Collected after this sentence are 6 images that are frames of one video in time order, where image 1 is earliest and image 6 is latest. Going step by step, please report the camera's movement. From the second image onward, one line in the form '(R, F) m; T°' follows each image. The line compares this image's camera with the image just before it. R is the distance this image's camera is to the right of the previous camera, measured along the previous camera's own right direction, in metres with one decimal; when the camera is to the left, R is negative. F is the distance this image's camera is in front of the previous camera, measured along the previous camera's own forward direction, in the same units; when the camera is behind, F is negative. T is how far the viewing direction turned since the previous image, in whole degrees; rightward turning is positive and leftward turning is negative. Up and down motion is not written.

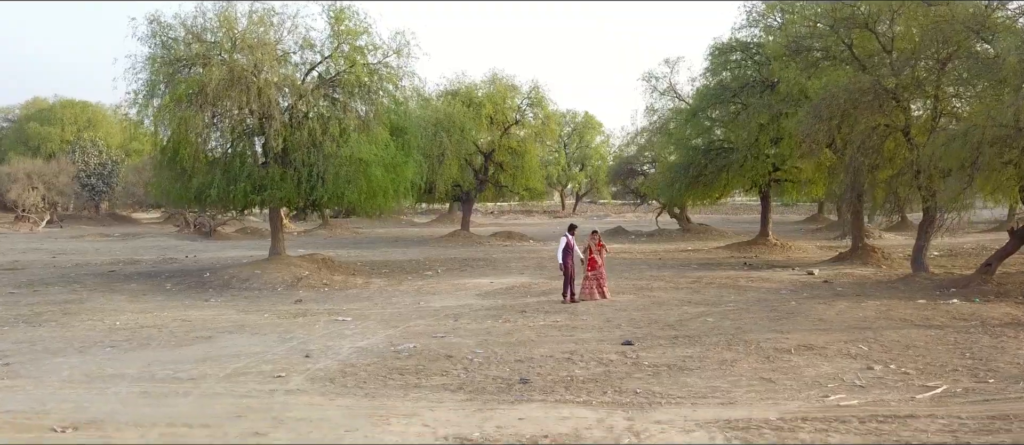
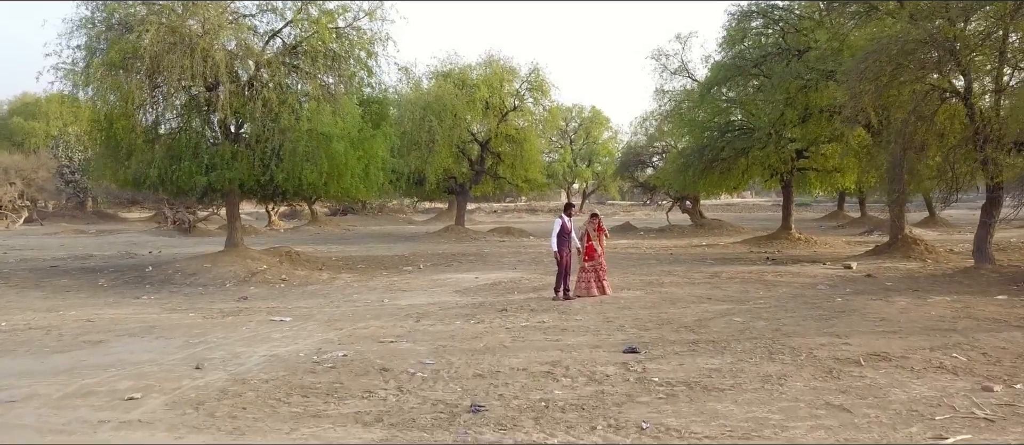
(+0.5, +2.5) m; -1°
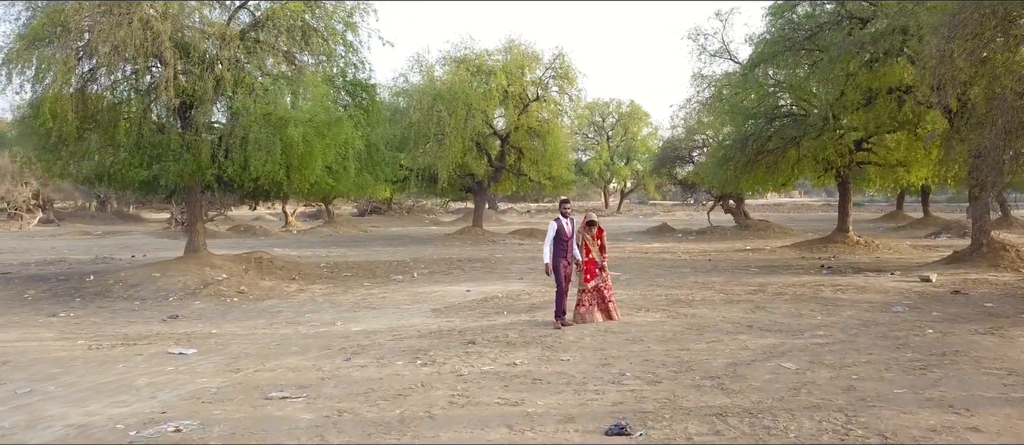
(+0.8, +2.7) m; -3°
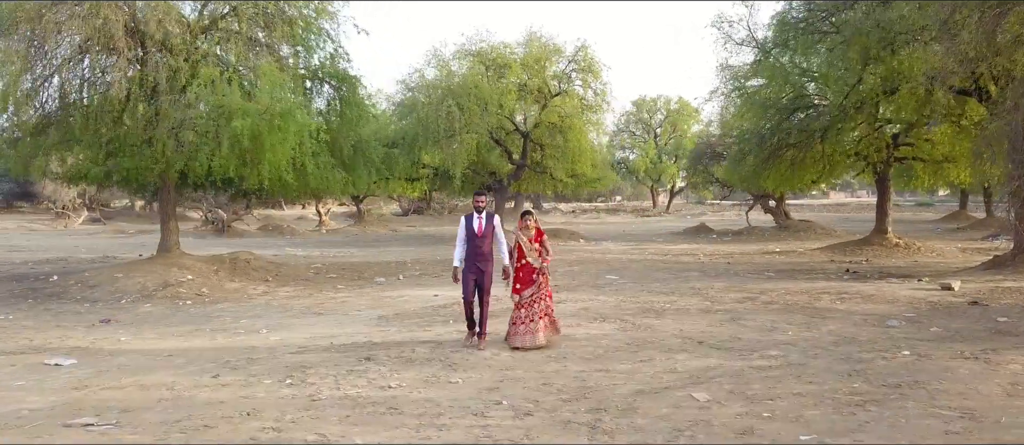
(+1.5, +1.1) m; -5°
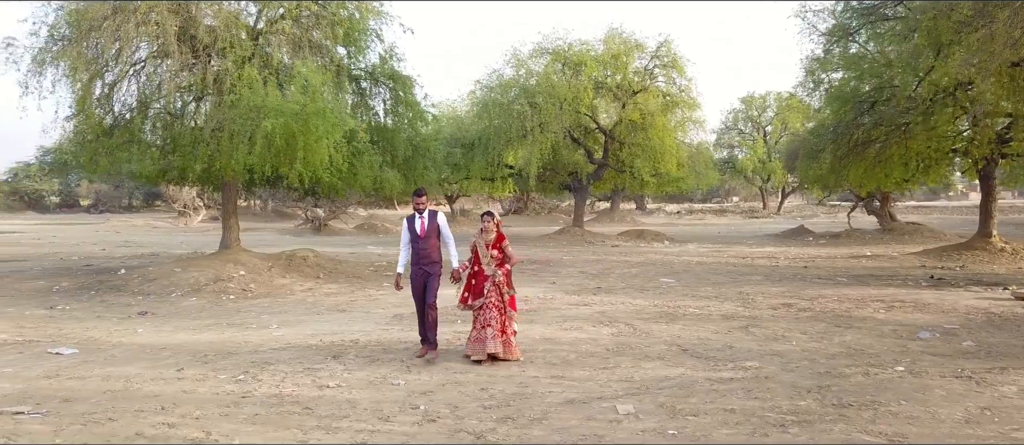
(+1.4, +0.4) m; -9°
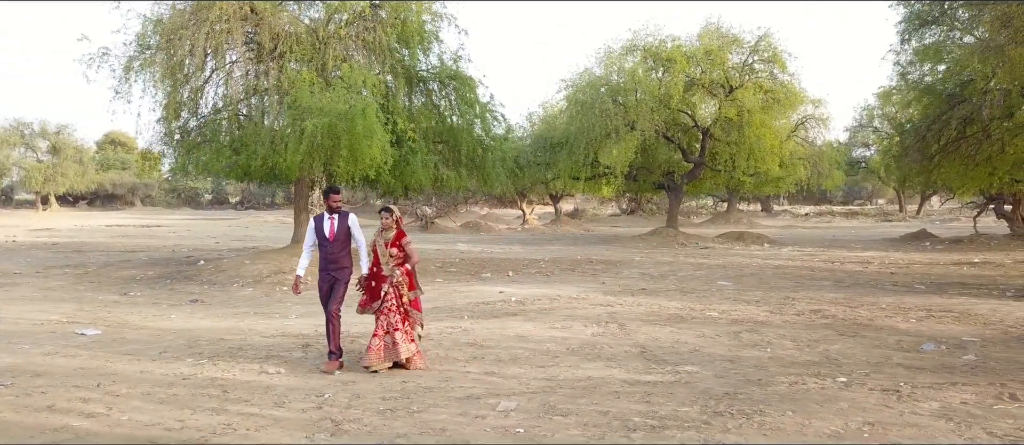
(+1.6, +0.2) m; -10°
